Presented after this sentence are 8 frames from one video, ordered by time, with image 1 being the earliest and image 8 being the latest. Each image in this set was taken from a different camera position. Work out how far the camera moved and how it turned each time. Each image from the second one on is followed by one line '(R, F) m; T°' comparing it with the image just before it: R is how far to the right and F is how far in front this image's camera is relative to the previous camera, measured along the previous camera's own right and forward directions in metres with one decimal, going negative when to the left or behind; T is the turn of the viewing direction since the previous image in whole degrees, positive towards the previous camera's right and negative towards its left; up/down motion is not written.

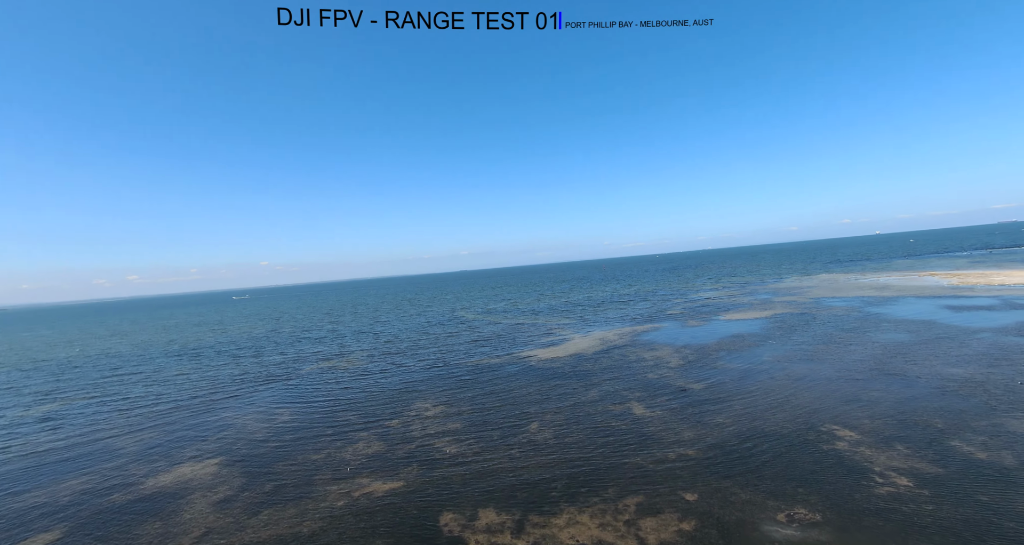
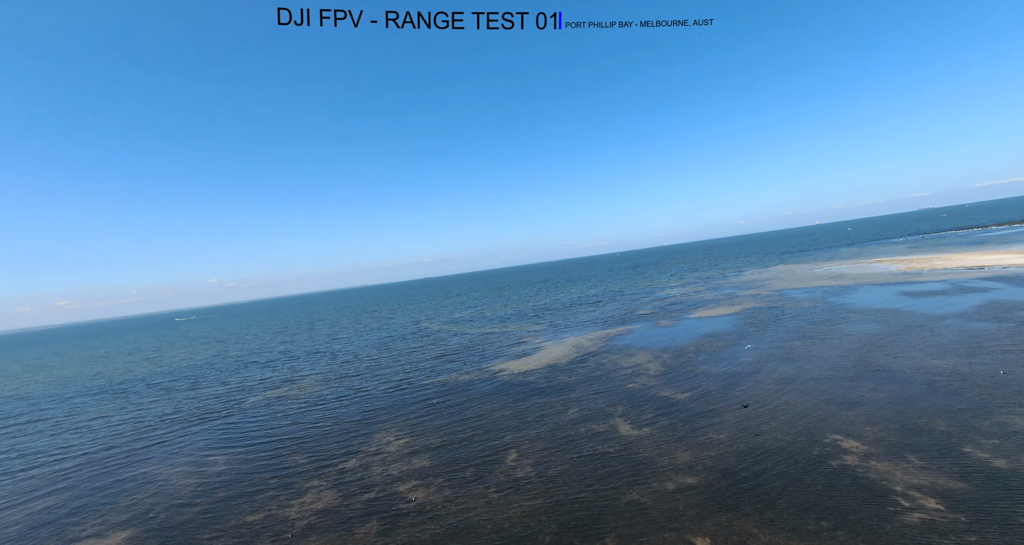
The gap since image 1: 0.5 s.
(-0.1, +1.8) m; +5°
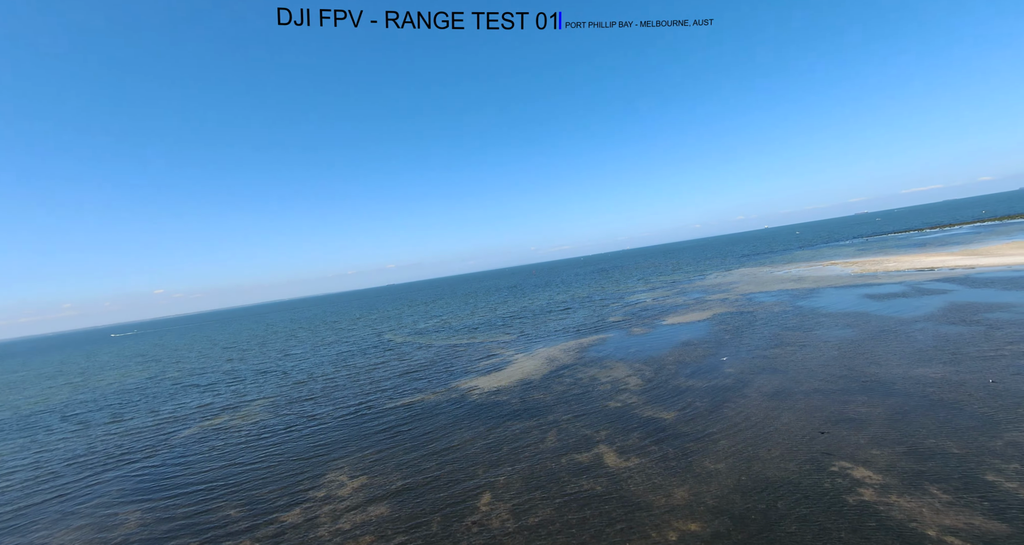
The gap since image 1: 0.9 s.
(-0.2, +1.8) m; +4°
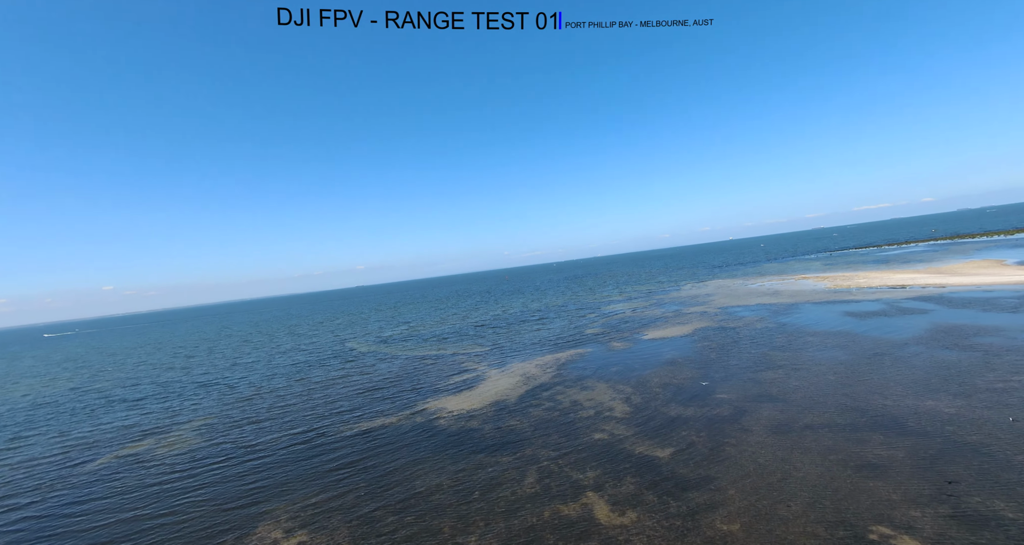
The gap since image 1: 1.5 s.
(-0.2, +2.3) m; +4°
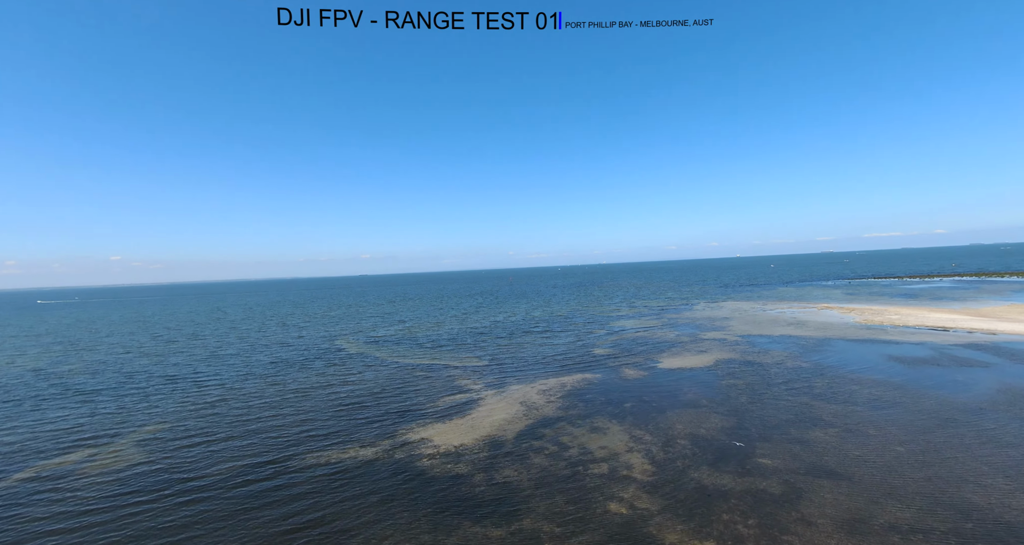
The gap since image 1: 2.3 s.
(-0.3, +3.4) m; -1°
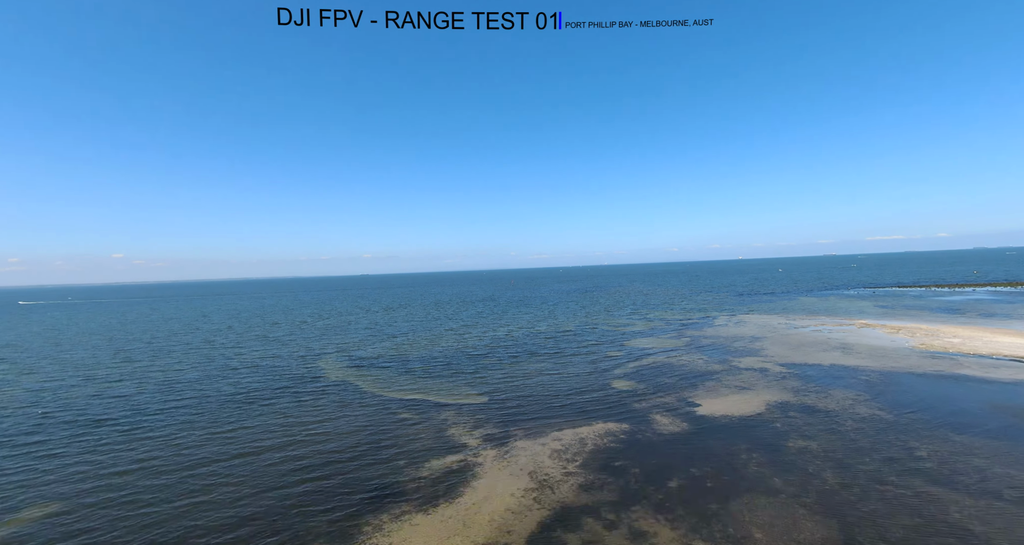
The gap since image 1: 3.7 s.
(-0.3, +6.0) m; 0°
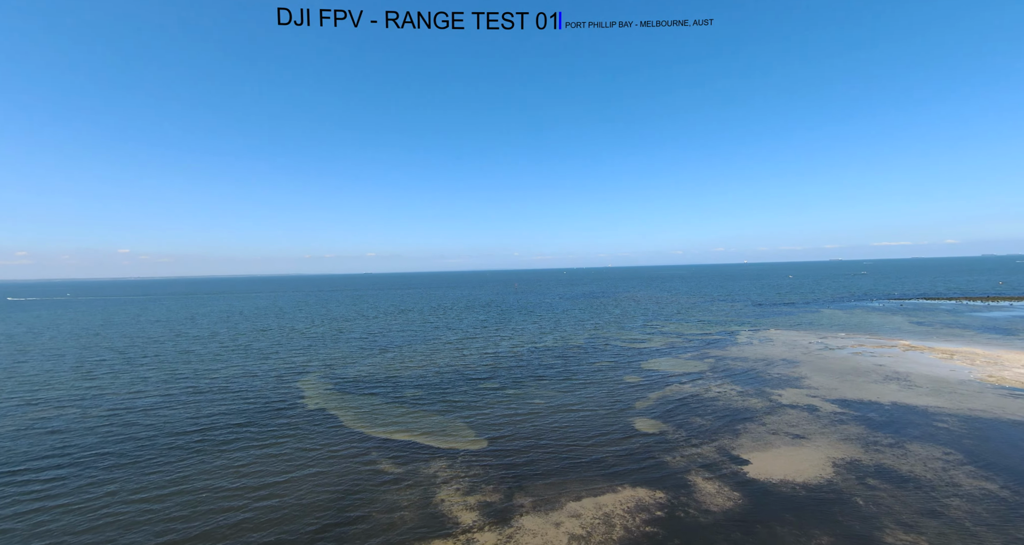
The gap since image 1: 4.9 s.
(-0.2, +5.2) m; 0°
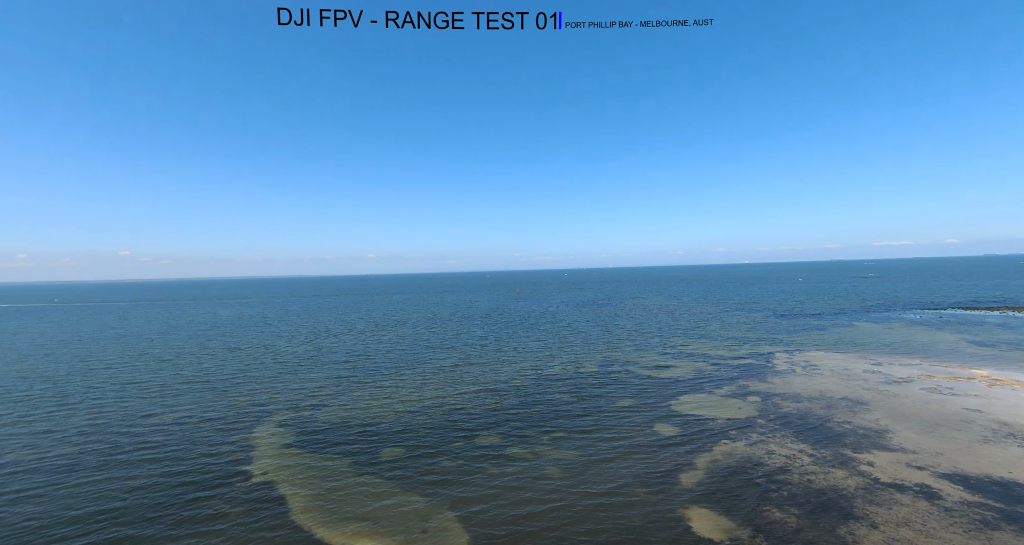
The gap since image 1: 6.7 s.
(-0.4, +8.1) m; 0°
